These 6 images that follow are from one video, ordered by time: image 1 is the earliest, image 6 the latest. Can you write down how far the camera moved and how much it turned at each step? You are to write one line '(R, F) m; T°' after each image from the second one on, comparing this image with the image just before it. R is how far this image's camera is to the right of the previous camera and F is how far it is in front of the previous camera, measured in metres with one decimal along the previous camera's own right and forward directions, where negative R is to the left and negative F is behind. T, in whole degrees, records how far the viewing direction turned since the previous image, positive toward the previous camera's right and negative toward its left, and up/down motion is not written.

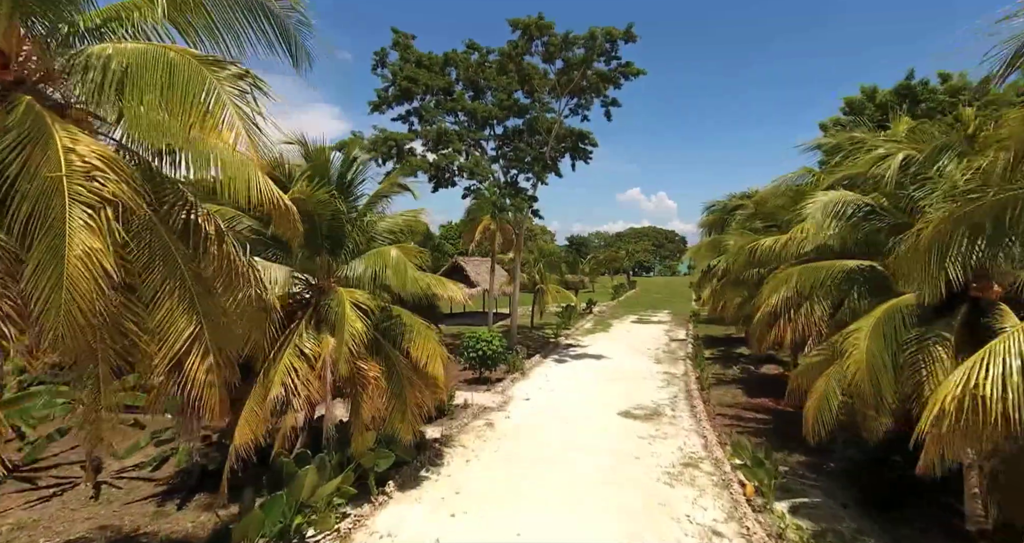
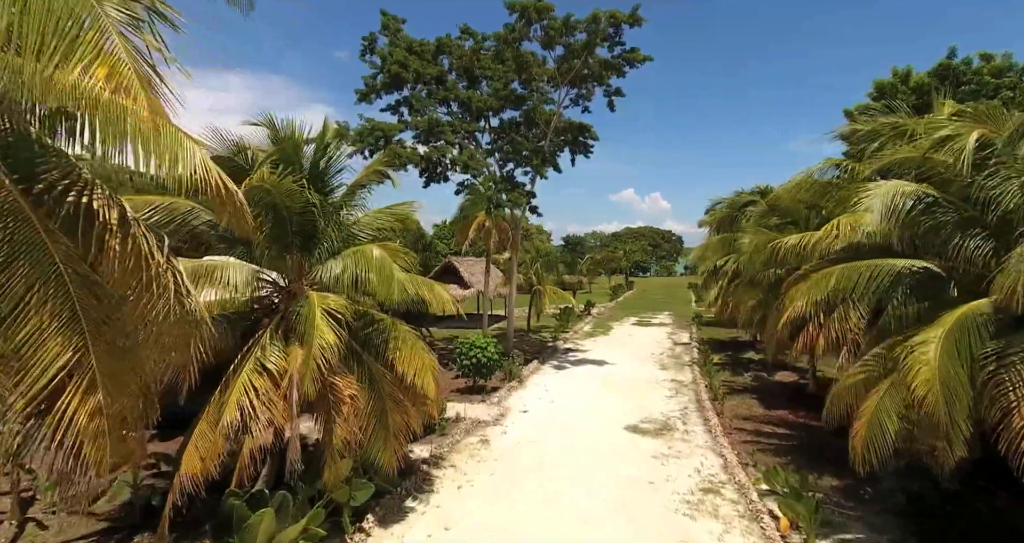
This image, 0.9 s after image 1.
(0.0, +1.0) m; +1°
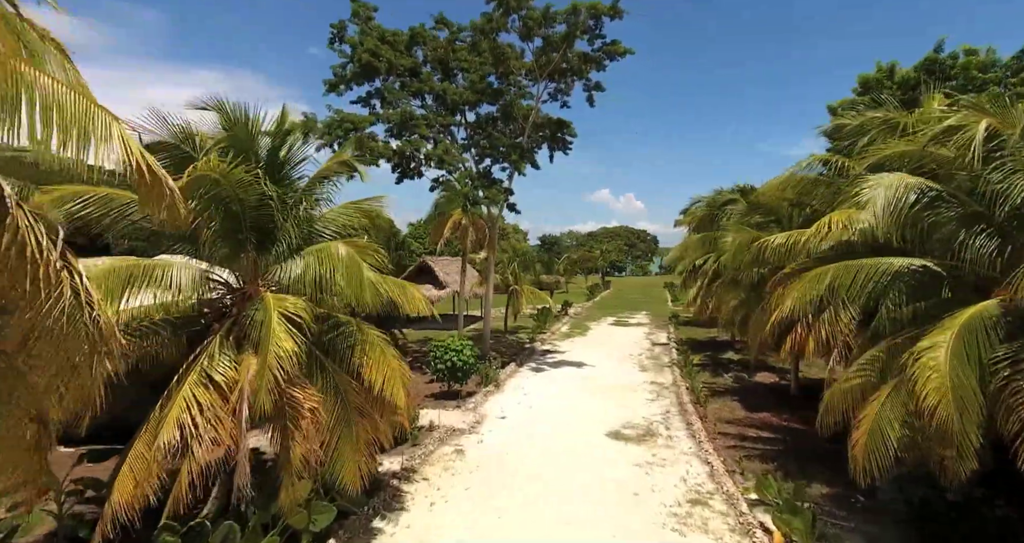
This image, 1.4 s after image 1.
(0.0, +0.5) m; +3°
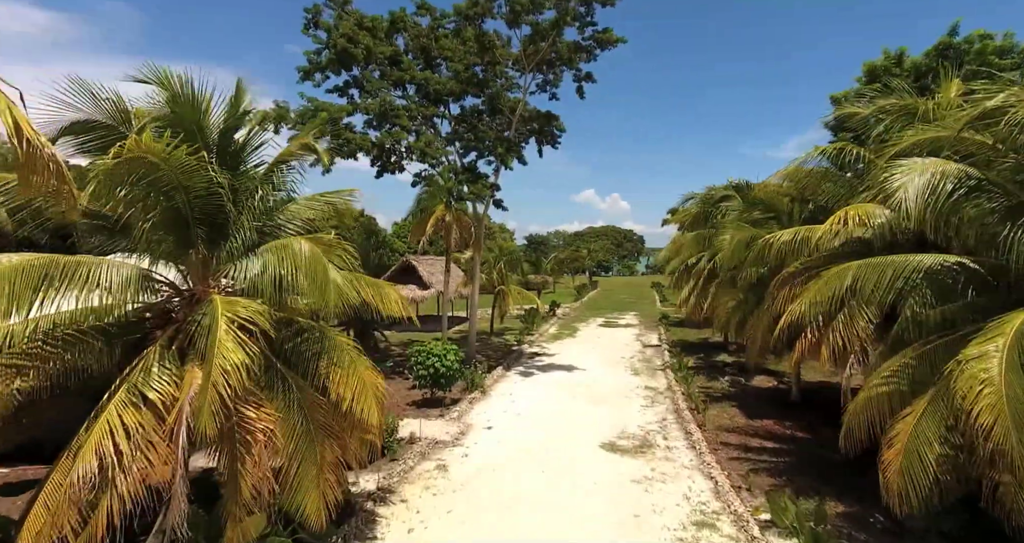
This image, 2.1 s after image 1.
(0.0, +0.7) m; +2°
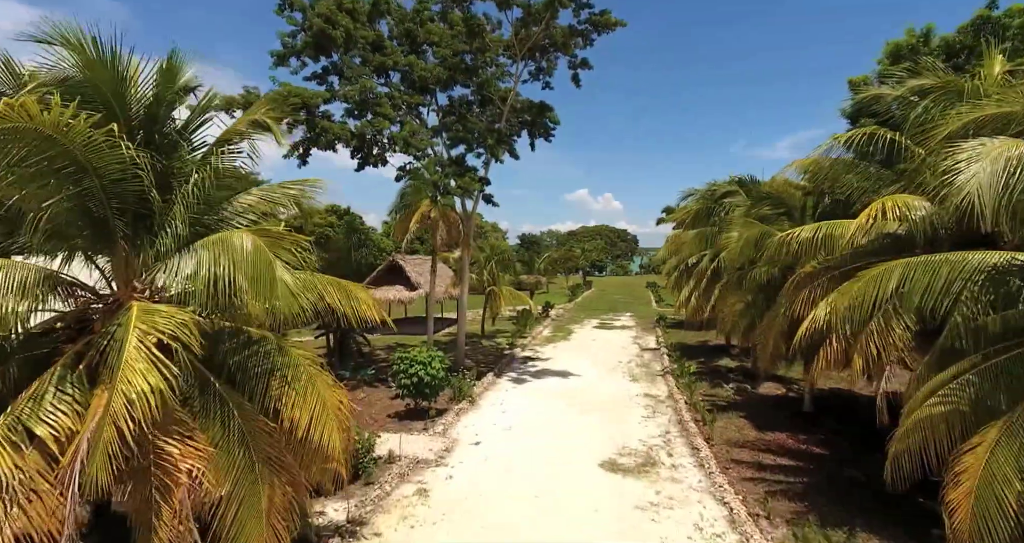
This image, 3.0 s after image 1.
(+0.1, +0.9) m; +1°
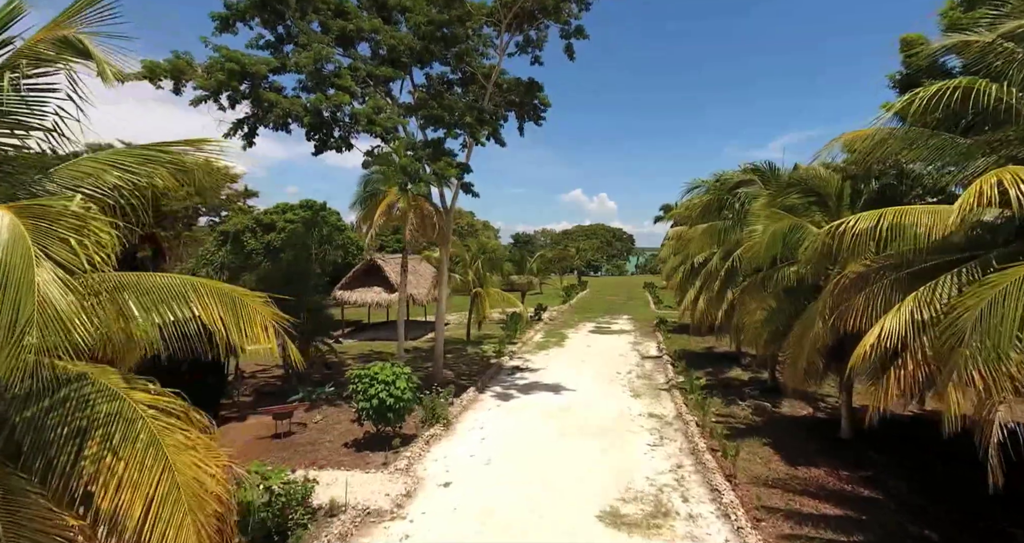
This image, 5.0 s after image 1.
(+0.3, +1.7) m; +1°
